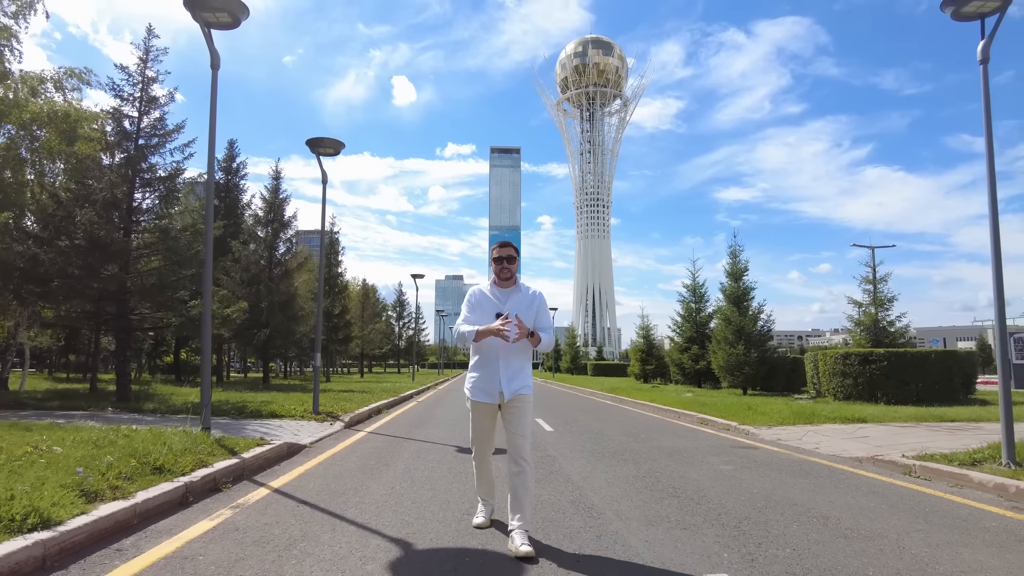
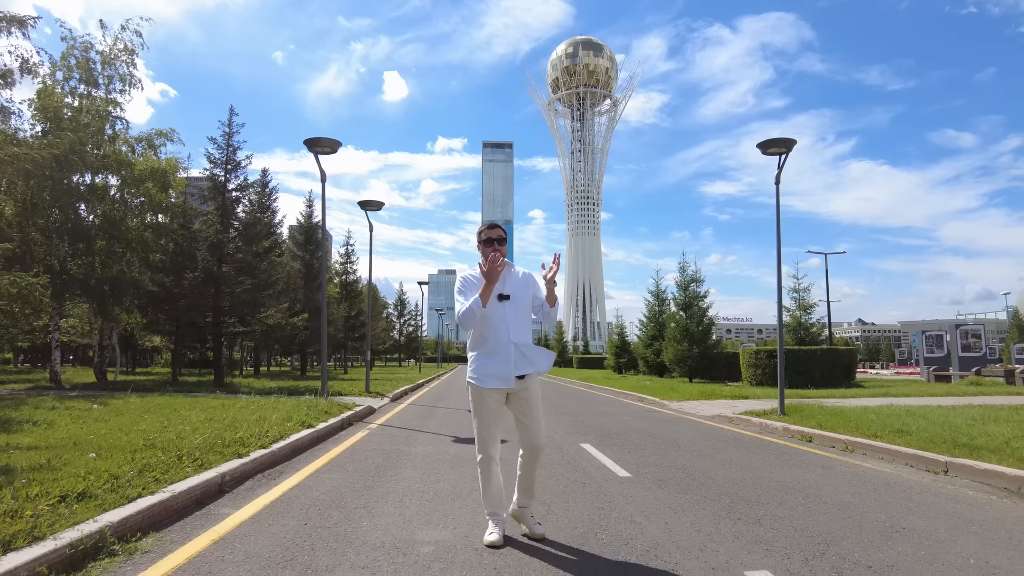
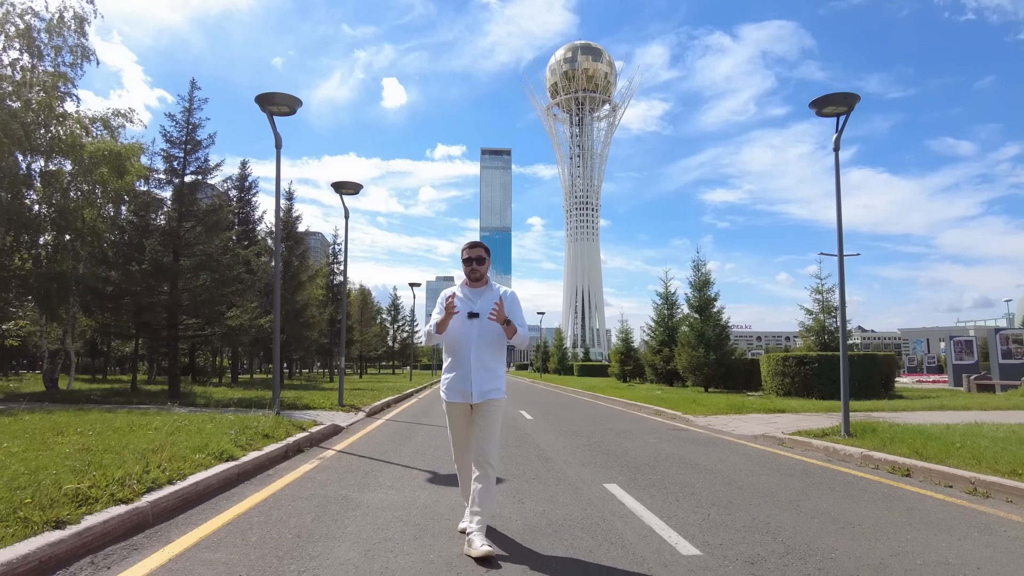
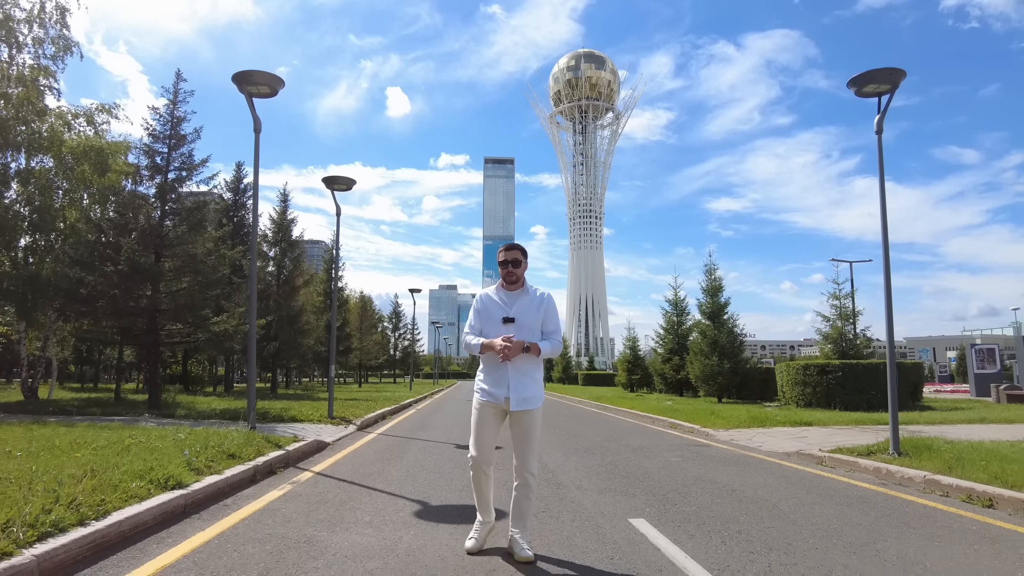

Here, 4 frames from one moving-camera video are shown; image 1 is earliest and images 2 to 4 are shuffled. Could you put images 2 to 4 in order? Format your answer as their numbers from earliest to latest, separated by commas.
4, 3, 2
